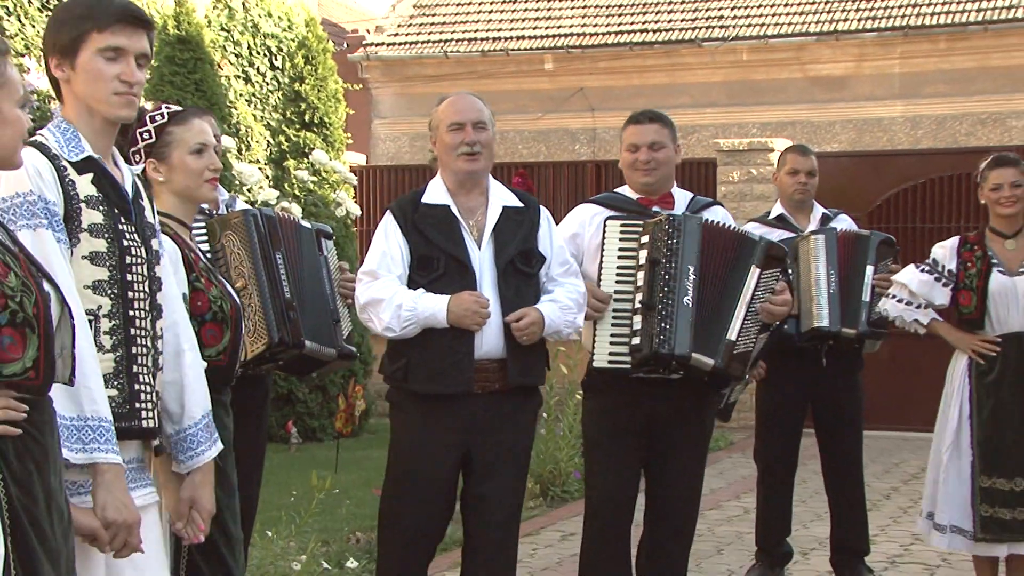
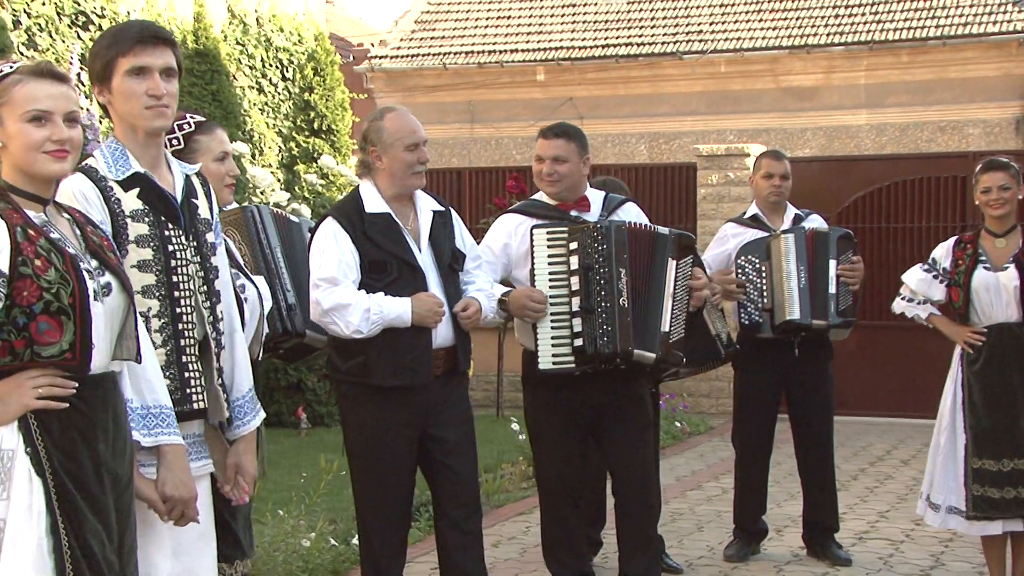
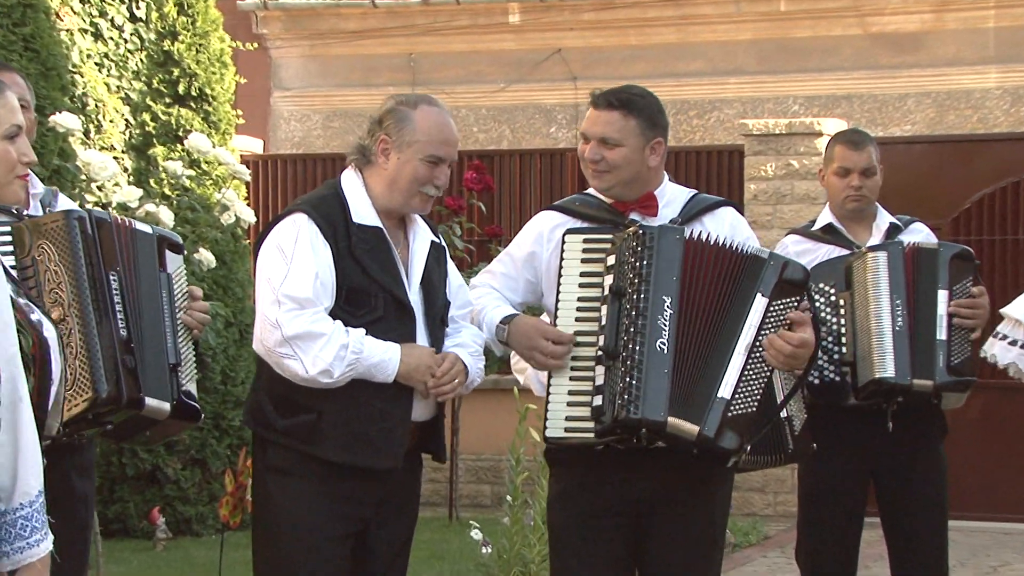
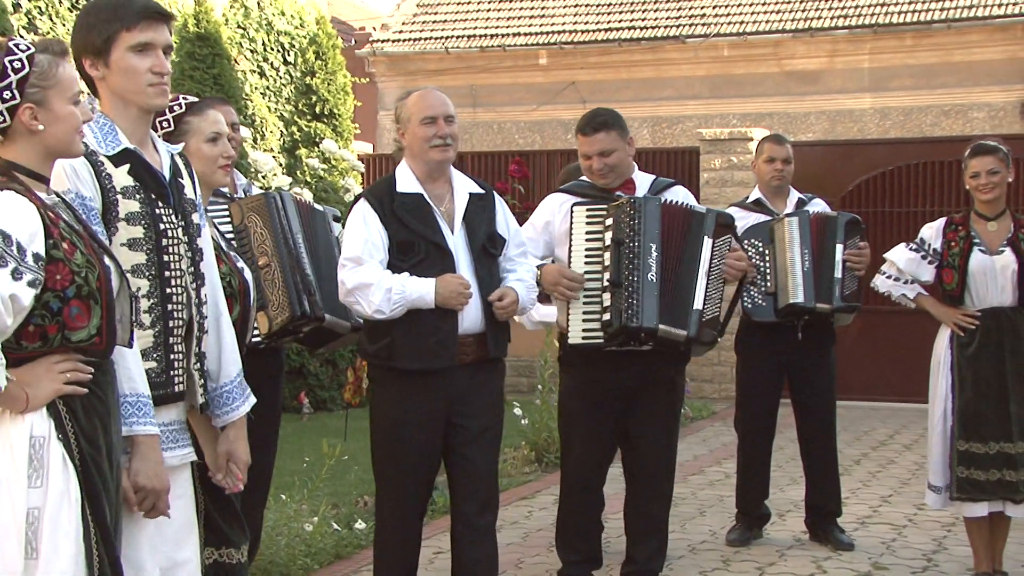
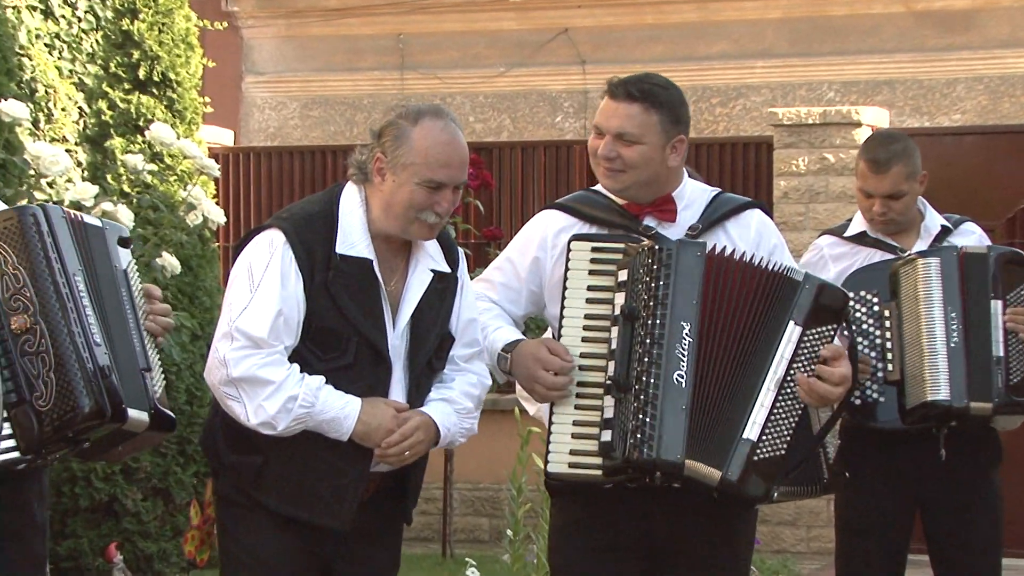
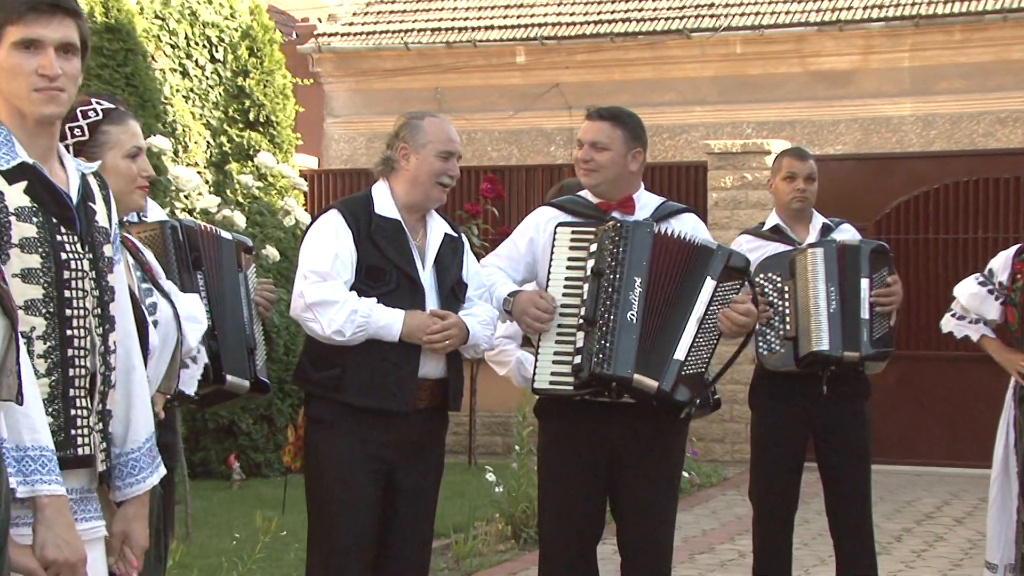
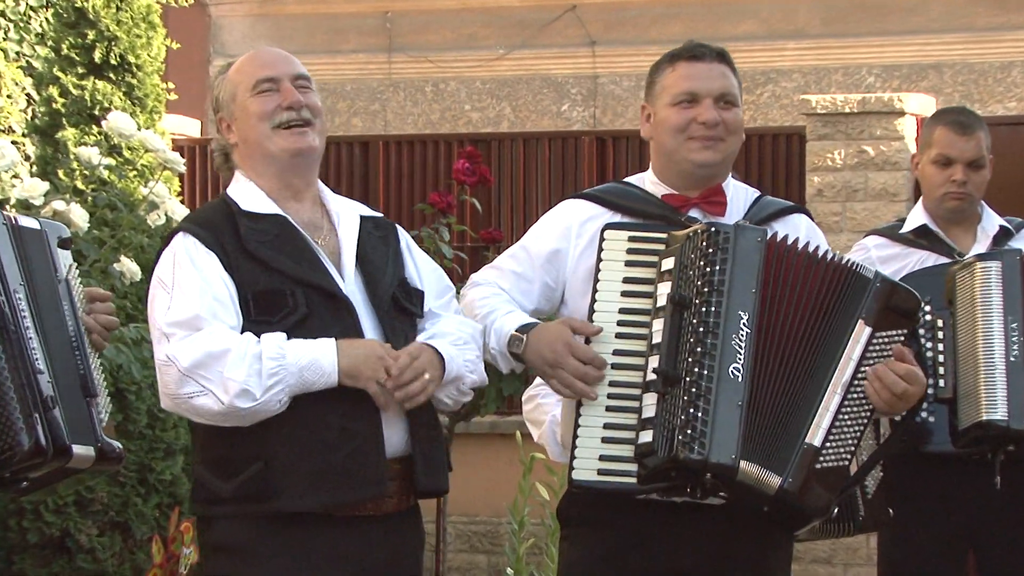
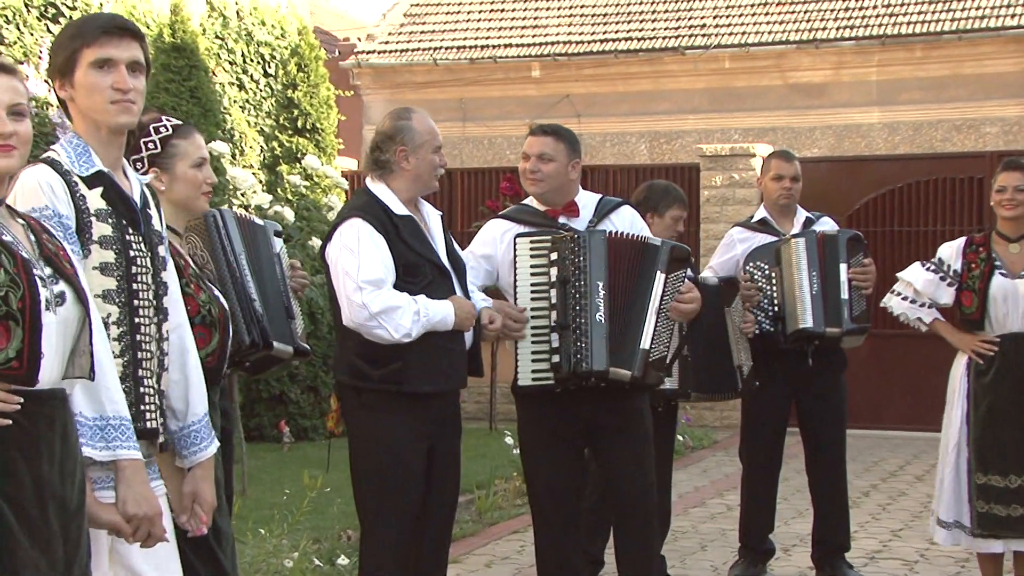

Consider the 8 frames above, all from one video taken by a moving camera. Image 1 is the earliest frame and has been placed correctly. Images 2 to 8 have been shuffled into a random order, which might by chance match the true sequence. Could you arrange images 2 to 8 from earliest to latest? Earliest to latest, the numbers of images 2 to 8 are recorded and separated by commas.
4, 2, 8, 6, 3, 5, 7
